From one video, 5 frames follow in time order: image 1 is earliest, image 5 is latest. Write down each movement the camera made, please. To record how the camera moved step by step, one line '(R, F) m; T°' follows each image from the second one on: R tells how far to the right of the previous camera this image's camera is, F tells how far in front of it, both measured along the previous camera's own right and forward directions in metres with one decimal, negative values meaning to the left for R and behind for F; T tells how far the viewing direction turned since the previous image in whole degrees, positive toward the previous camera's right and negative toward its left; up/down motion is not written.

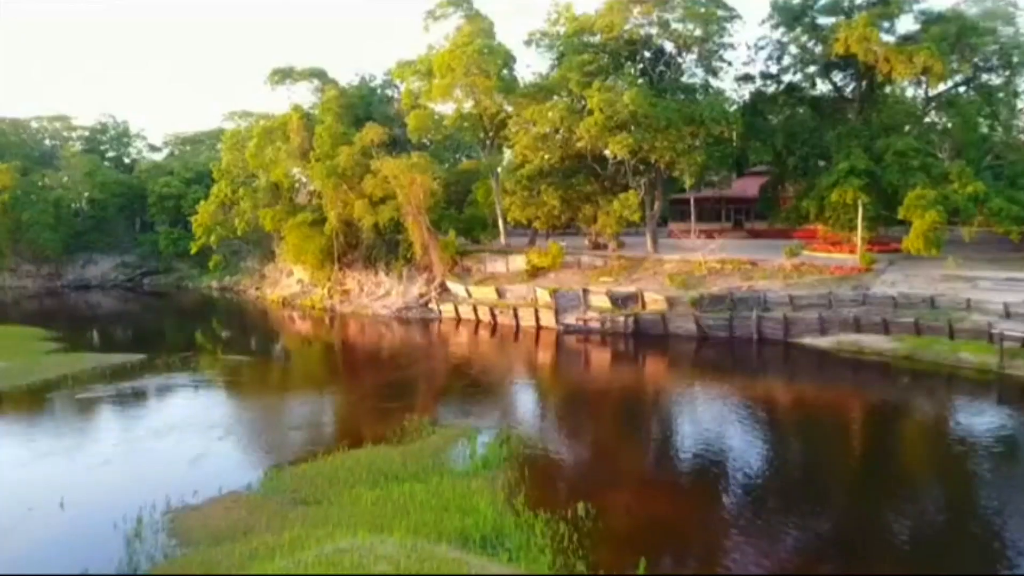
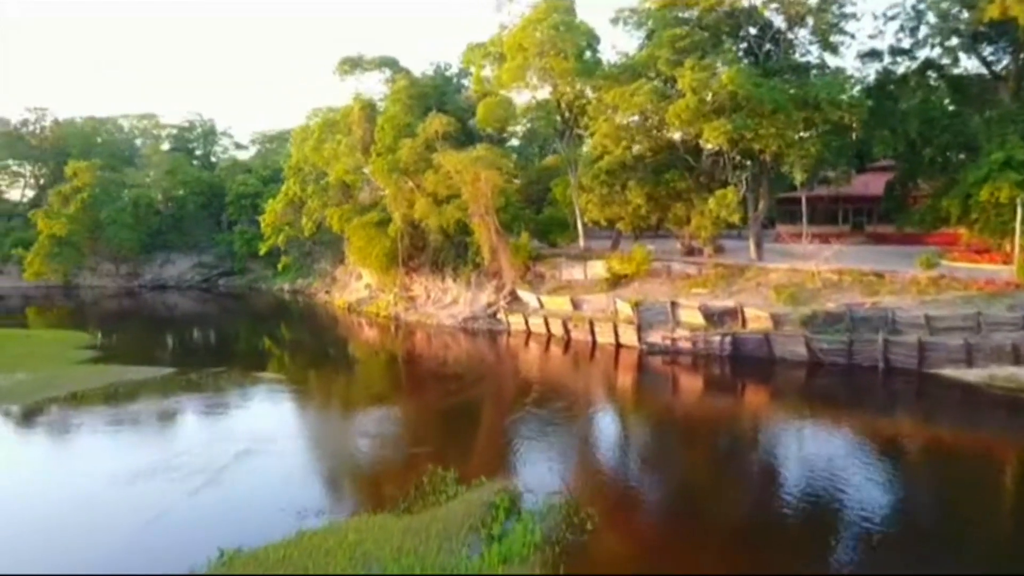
(+1.1, +5.6) m; -7°
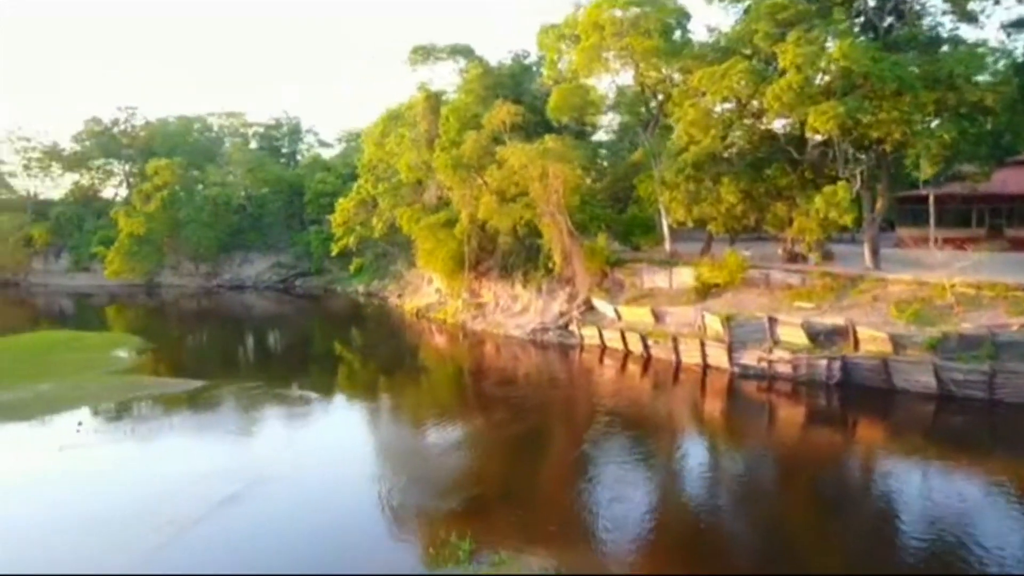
(+1.2, +4.5) m; -7°
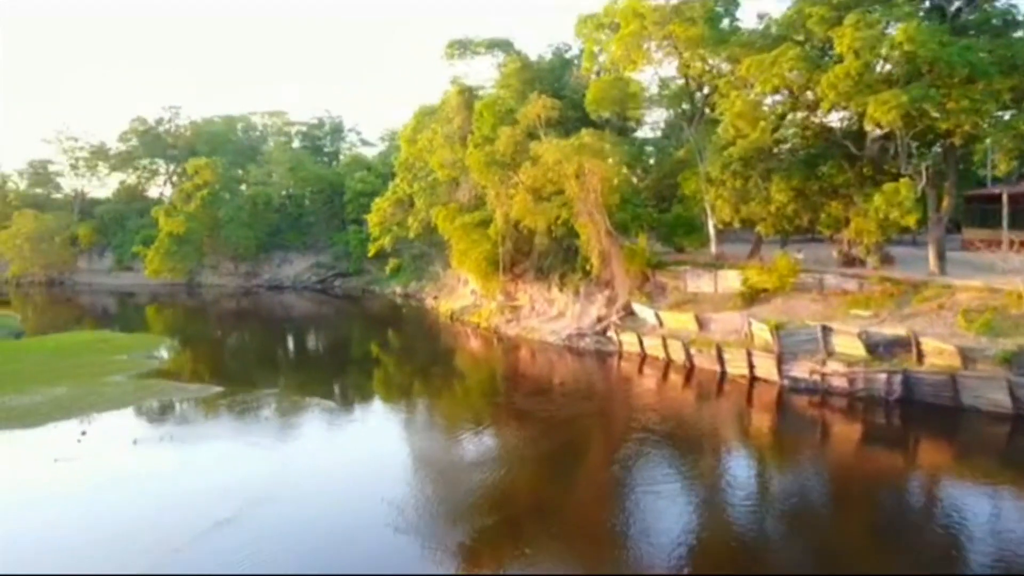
(+0.6, +2.0) m; -3°
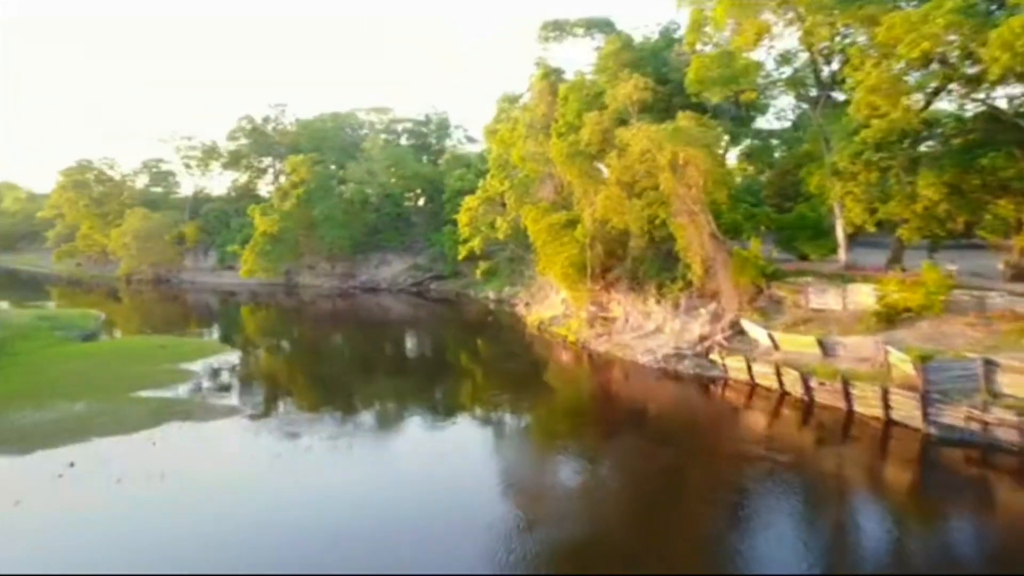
(+1.5, +5.1) m; -8°
